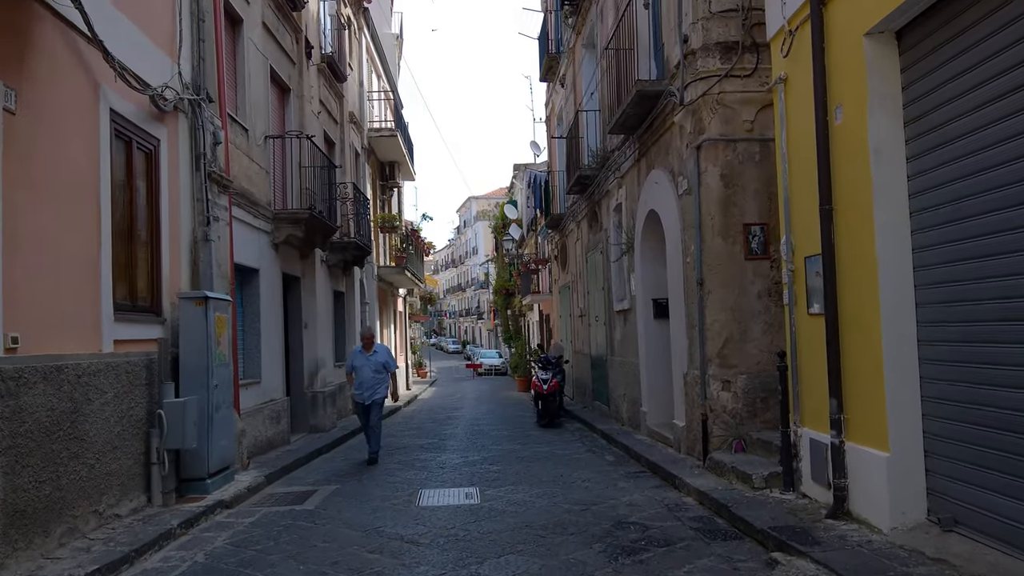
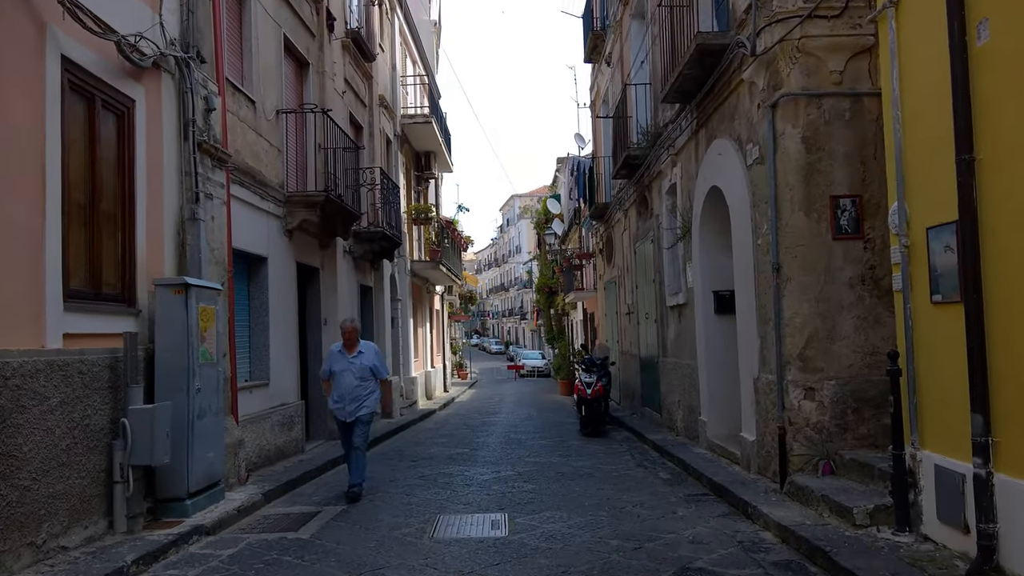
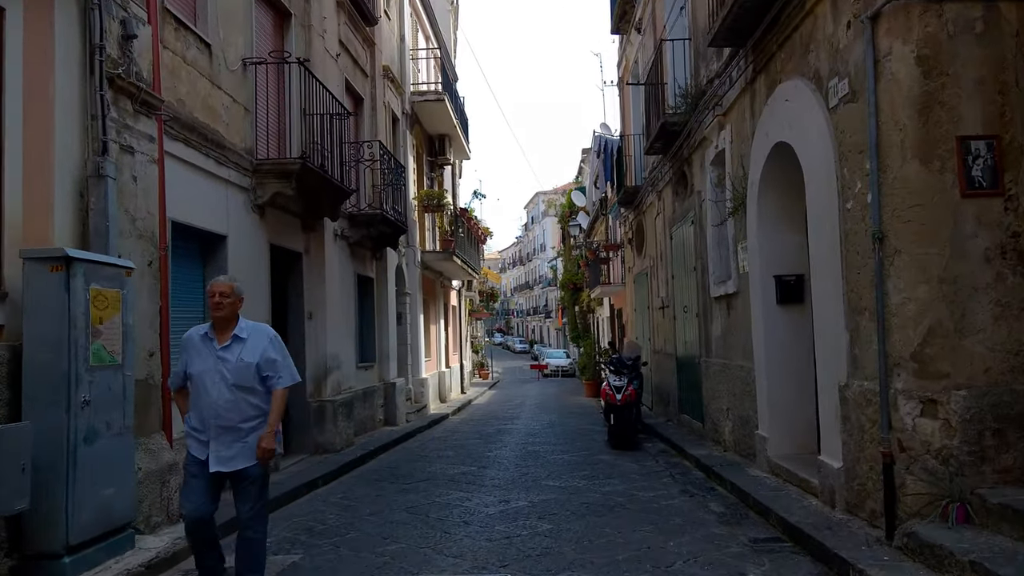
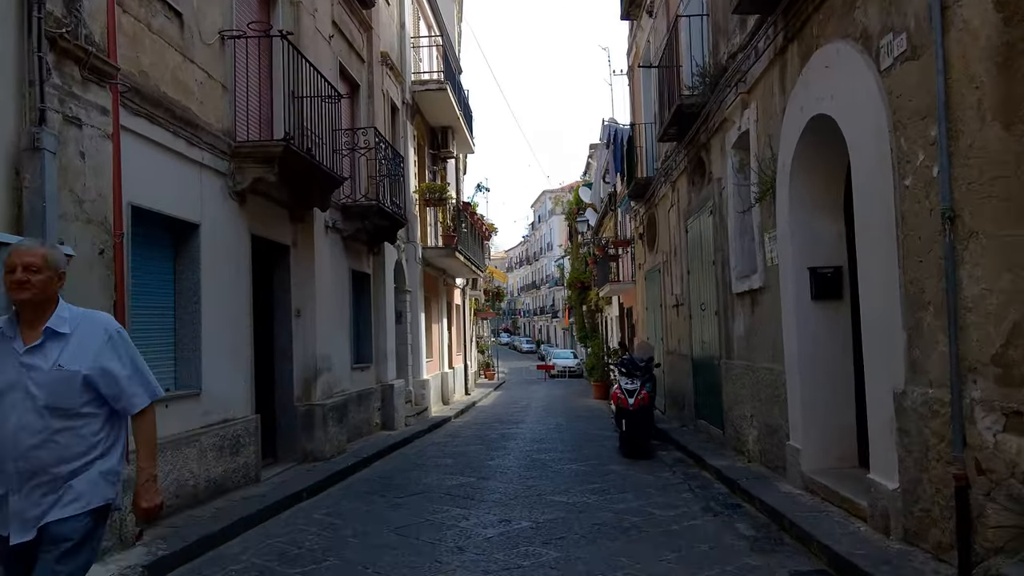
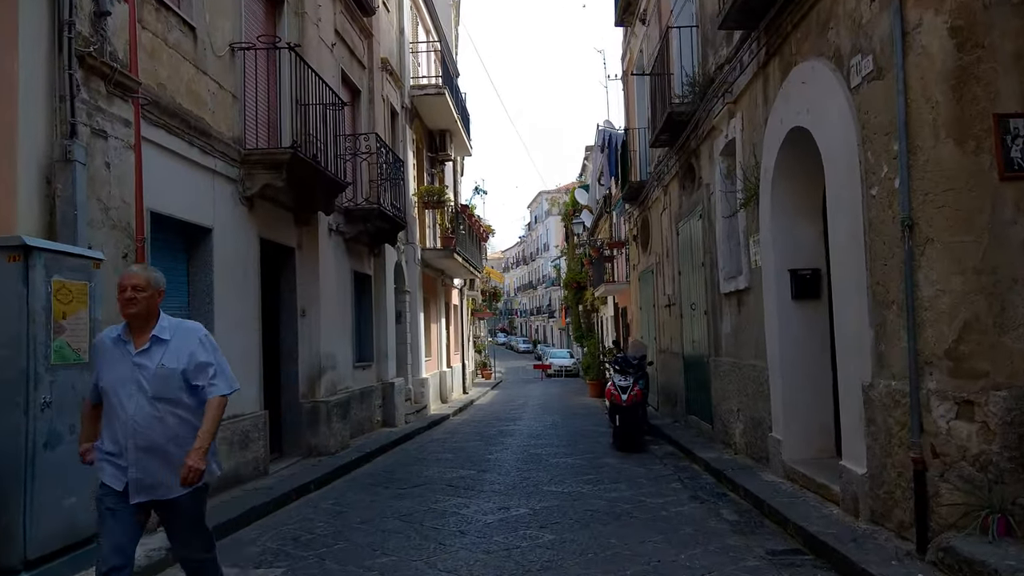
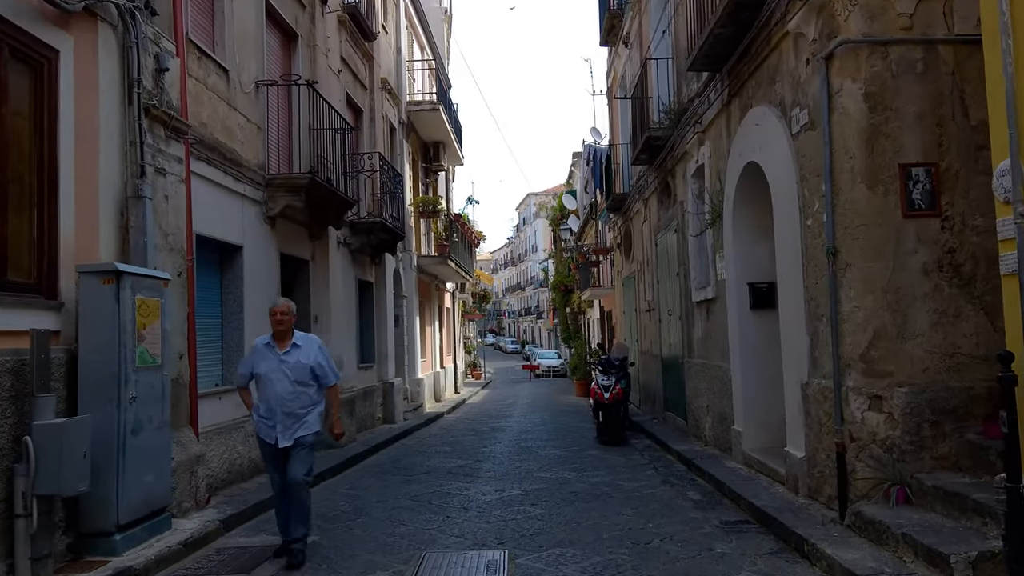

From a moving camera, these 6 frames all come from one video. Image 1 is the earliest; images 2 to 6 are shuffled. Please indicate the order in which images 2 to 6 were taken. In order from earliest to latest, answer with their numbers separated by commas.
2, 6, 3, 5, 4
